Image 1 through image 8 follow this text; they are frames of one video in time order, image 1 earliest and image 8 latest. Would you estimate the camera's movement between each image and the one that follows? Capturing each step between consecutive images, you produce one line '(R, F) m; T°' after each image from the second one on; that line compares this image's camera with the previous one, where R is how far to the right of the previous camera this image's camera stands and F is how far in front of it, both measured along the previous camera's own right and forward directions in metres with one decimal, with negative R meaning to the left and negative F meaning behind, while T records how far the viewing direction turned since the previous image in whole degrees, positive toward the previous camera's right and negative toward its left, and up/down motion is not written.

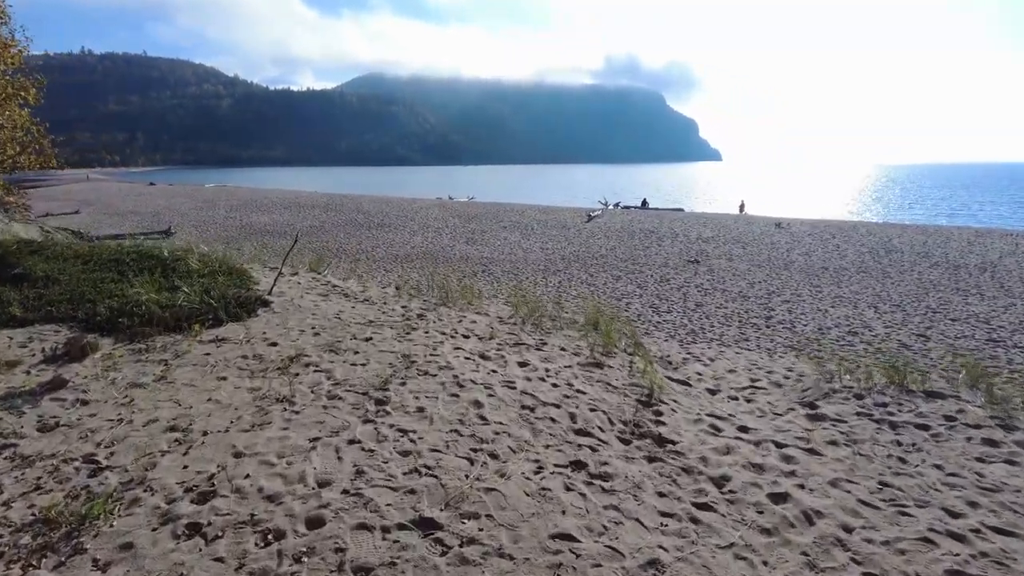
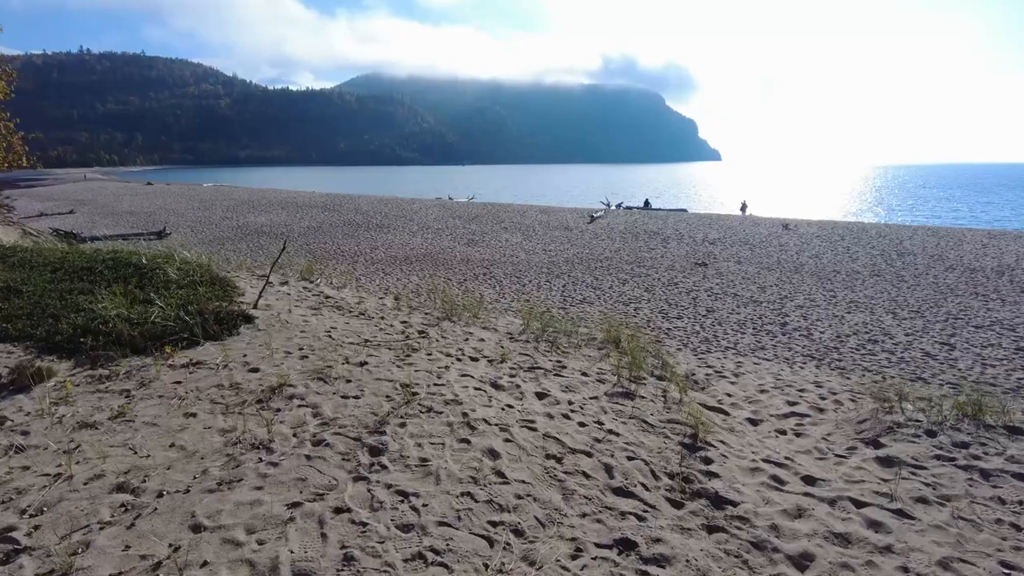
(-0.1, +0.4) m; 0°
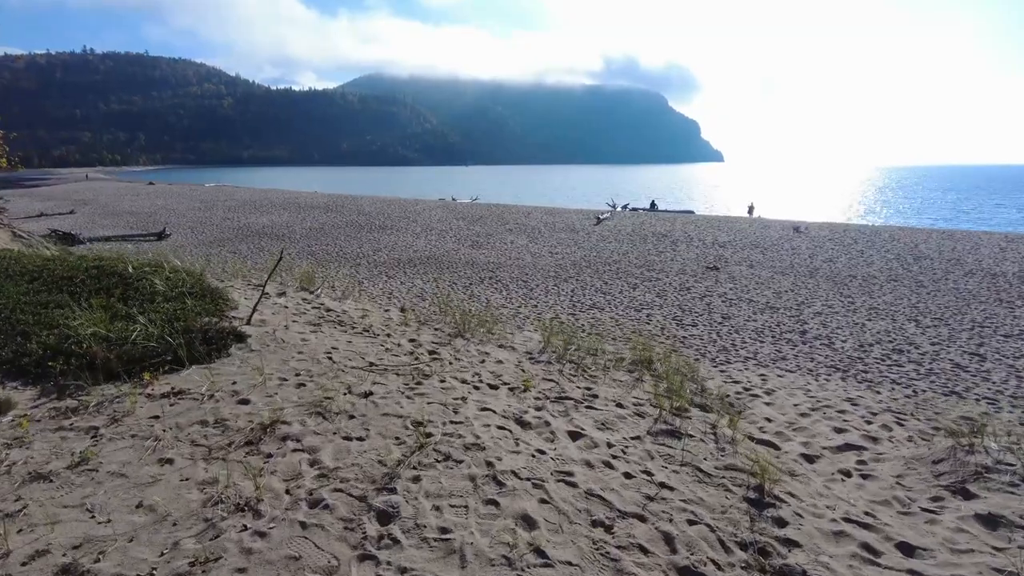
(-0.1, +0.3) m; 0°
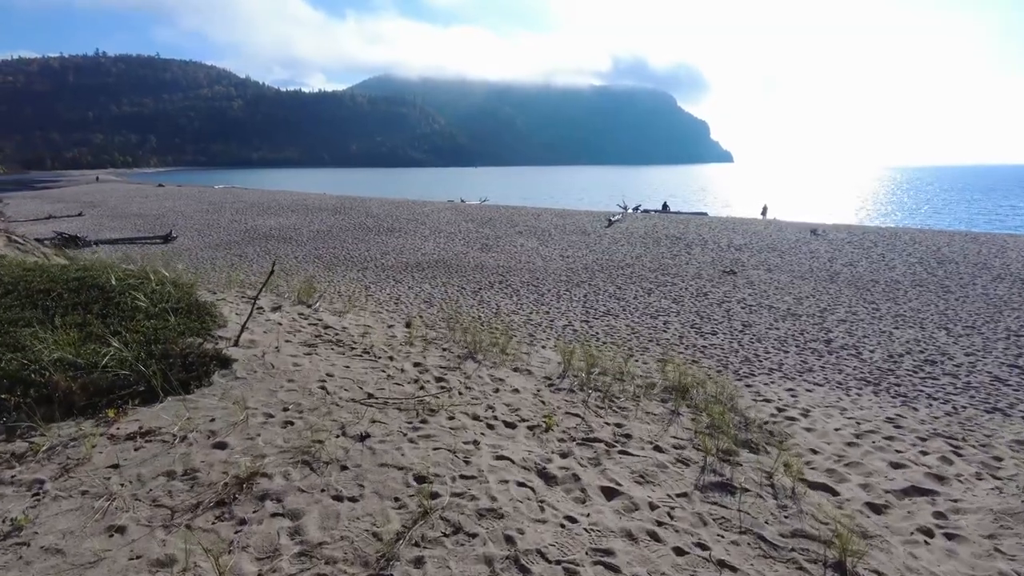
(0.0, +0.3) m; -1°
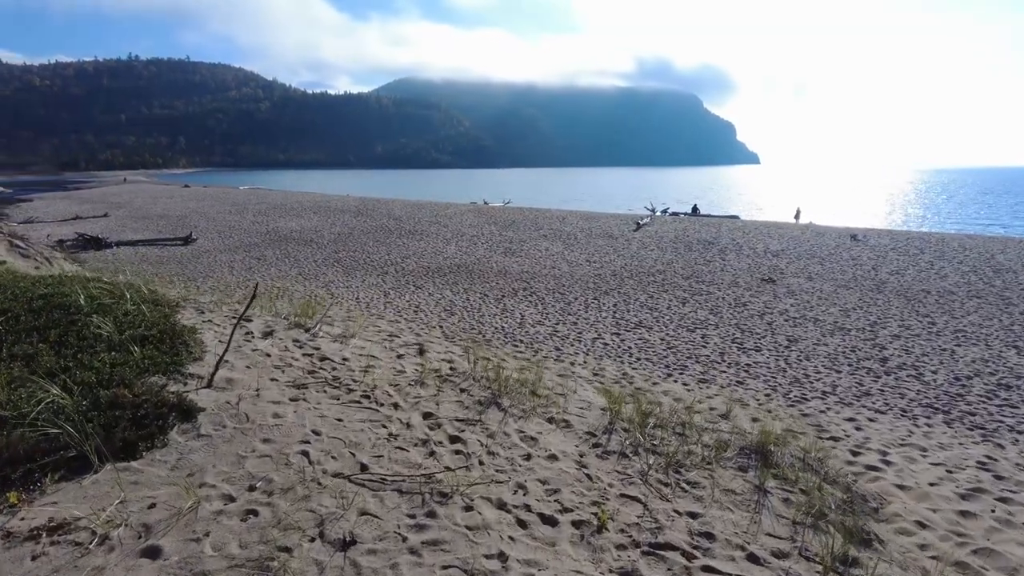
(0.0, +0.5) m; -2°
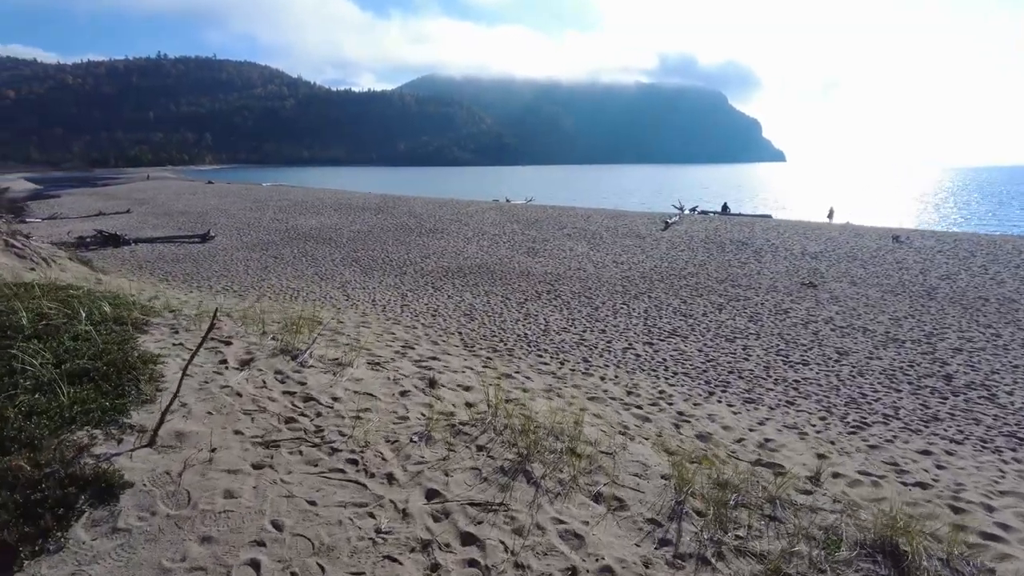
(0.0, +0.5) m; -2°
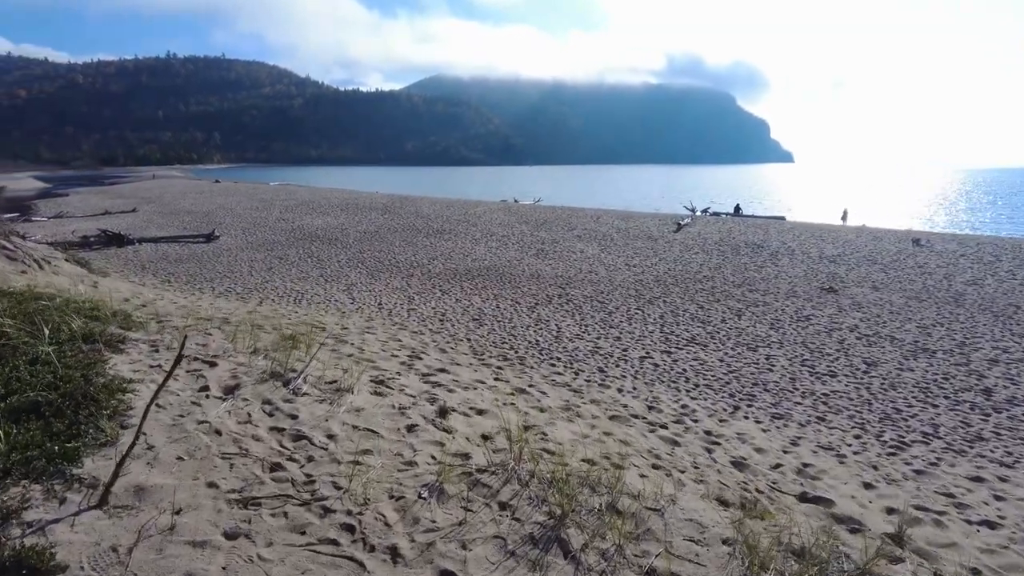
(-0.1, +0.3) m; -1°
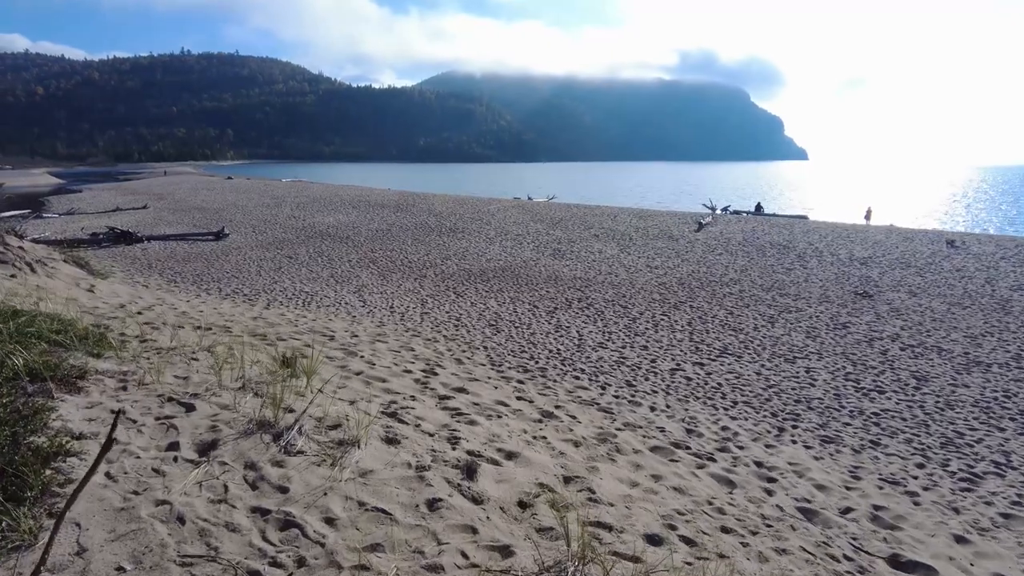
(-0.1, +0.5) m; -1°
